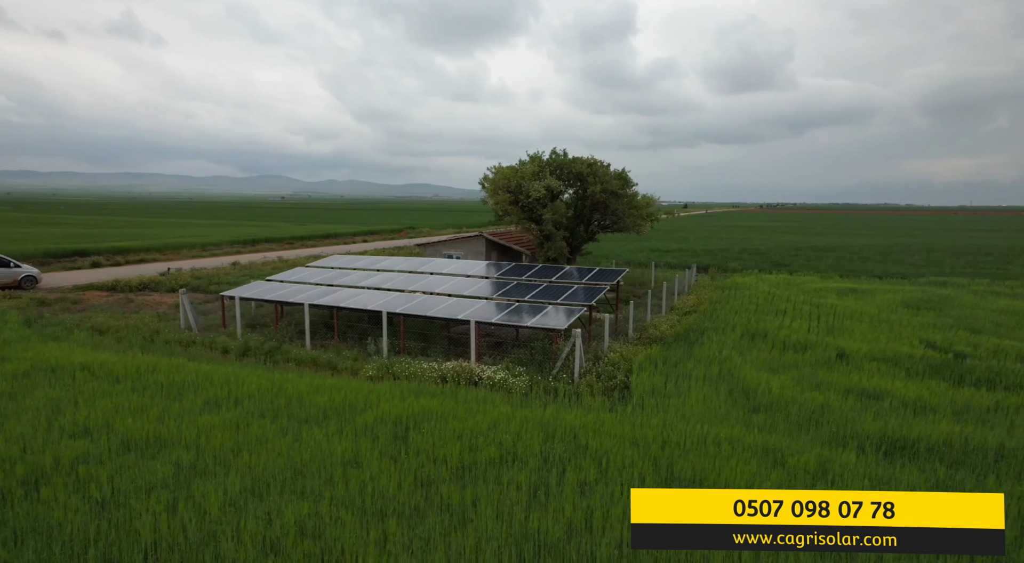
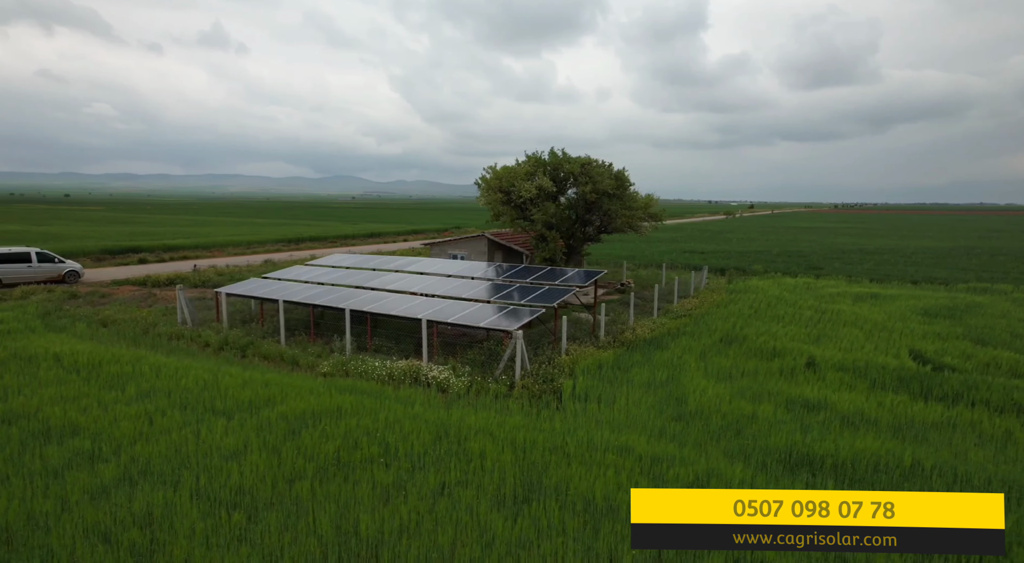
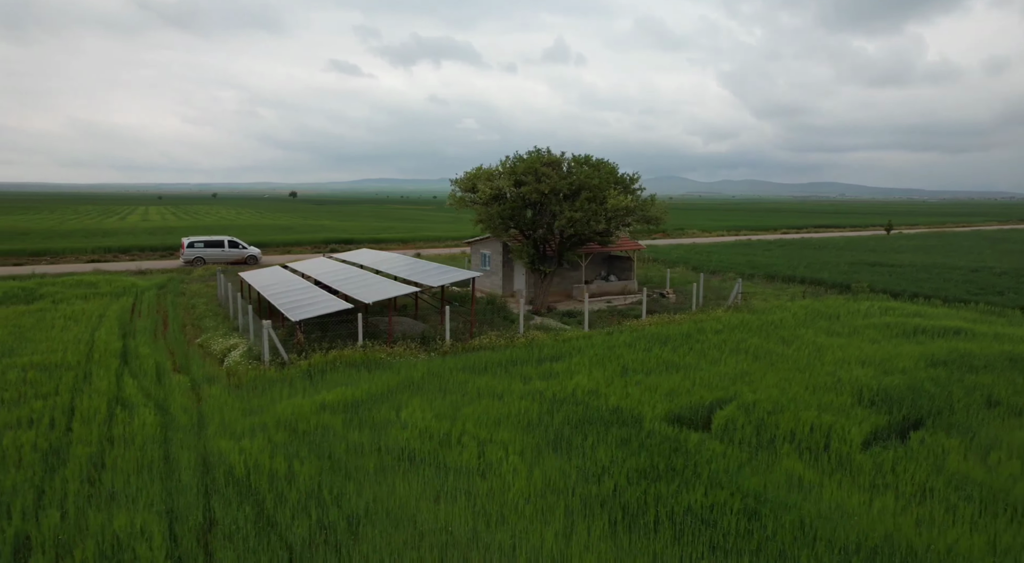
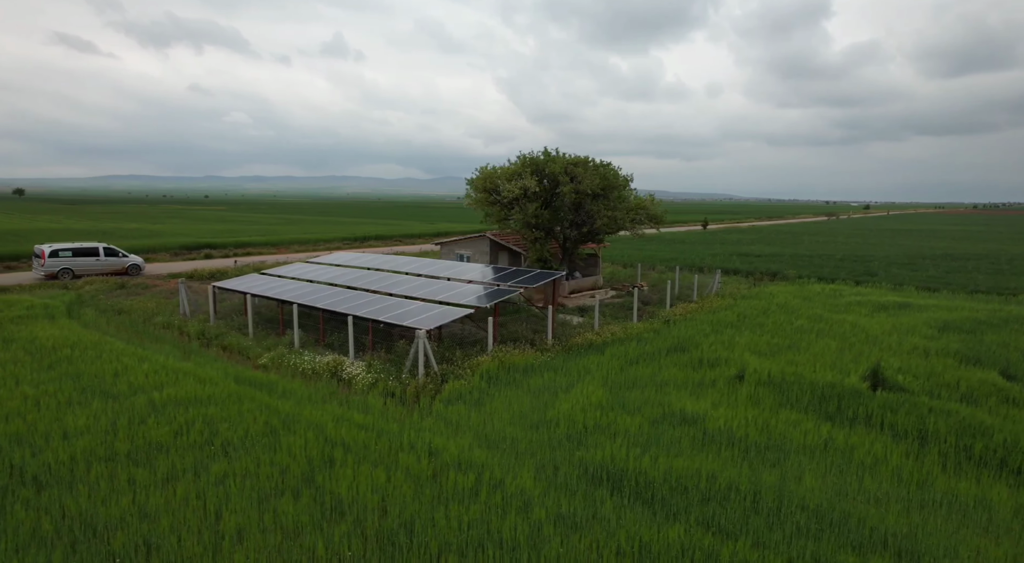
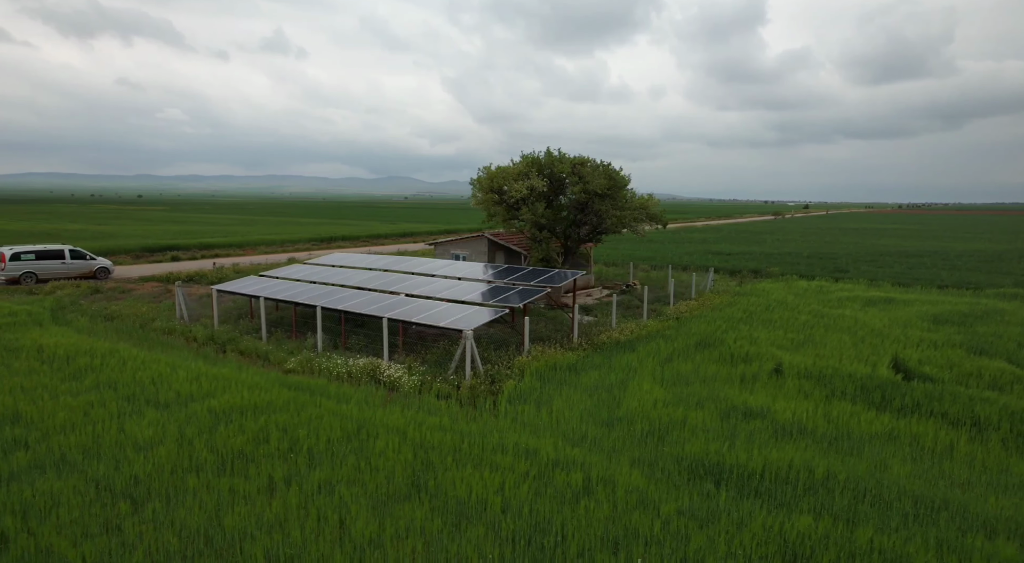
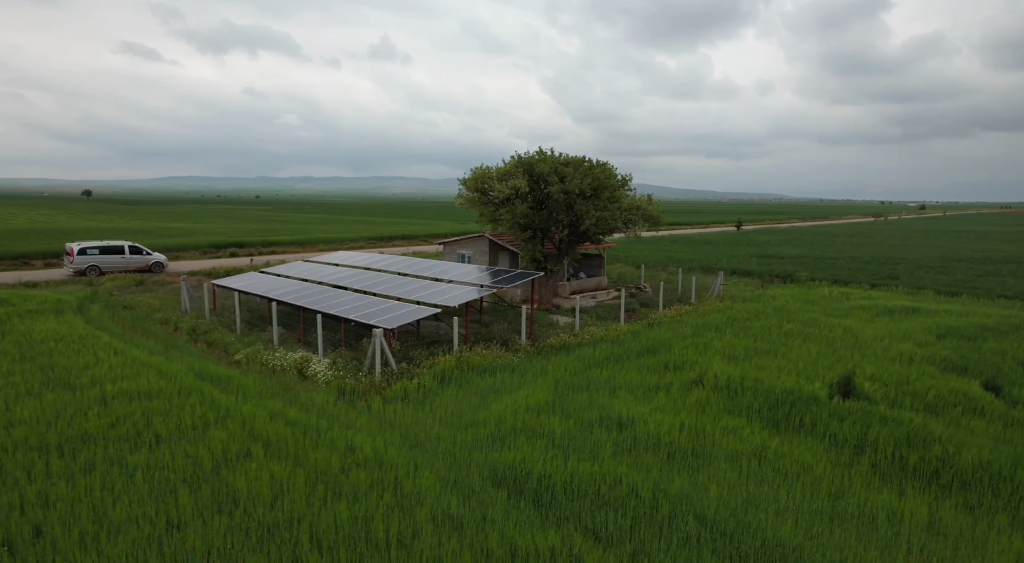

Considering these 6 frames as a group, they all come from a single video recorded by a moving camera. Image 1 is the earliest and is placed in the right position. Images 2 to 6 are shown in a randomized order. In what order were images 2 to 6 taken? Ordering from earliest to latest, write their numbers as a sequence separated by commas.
2, 5, 4, 6, 3
